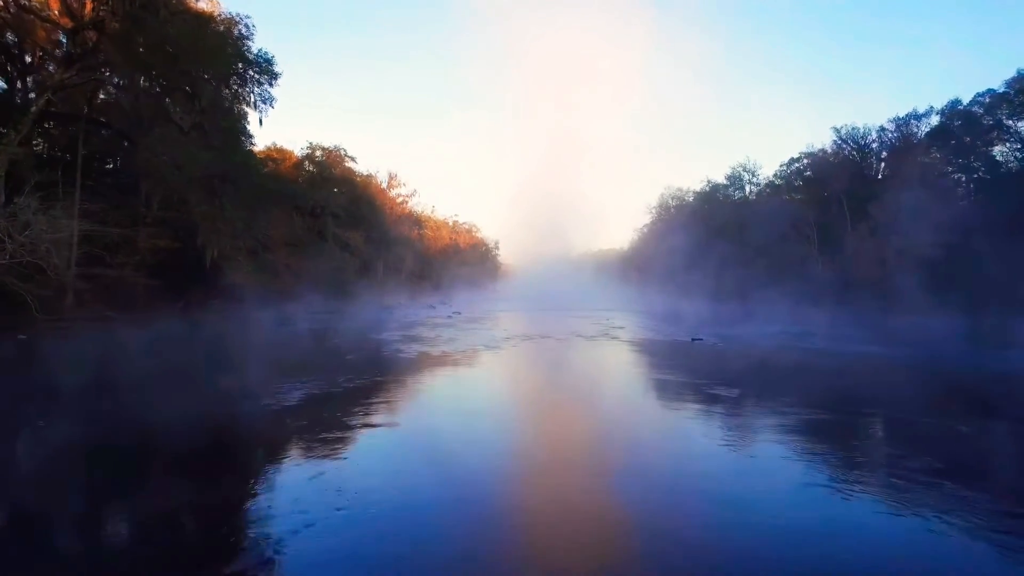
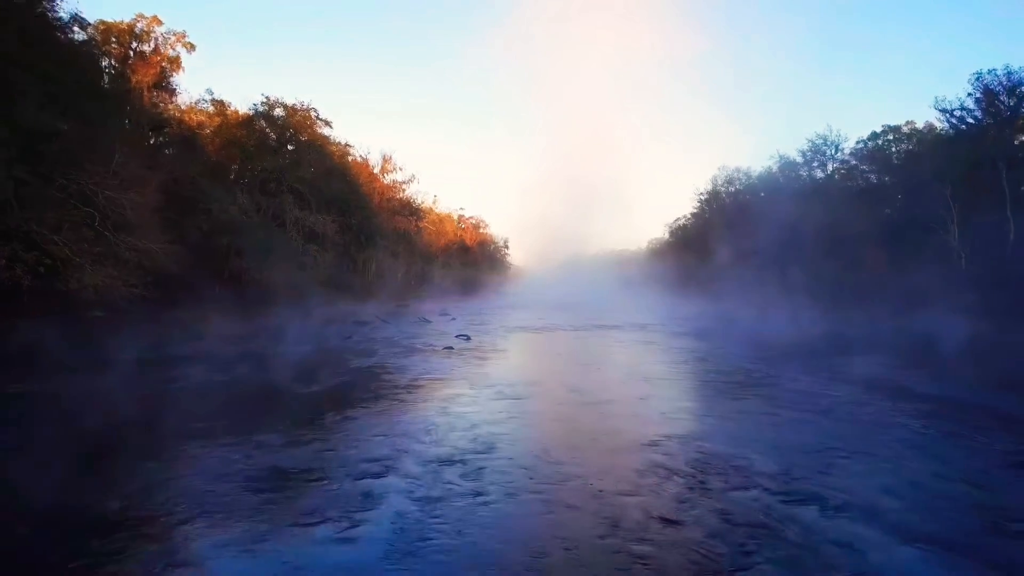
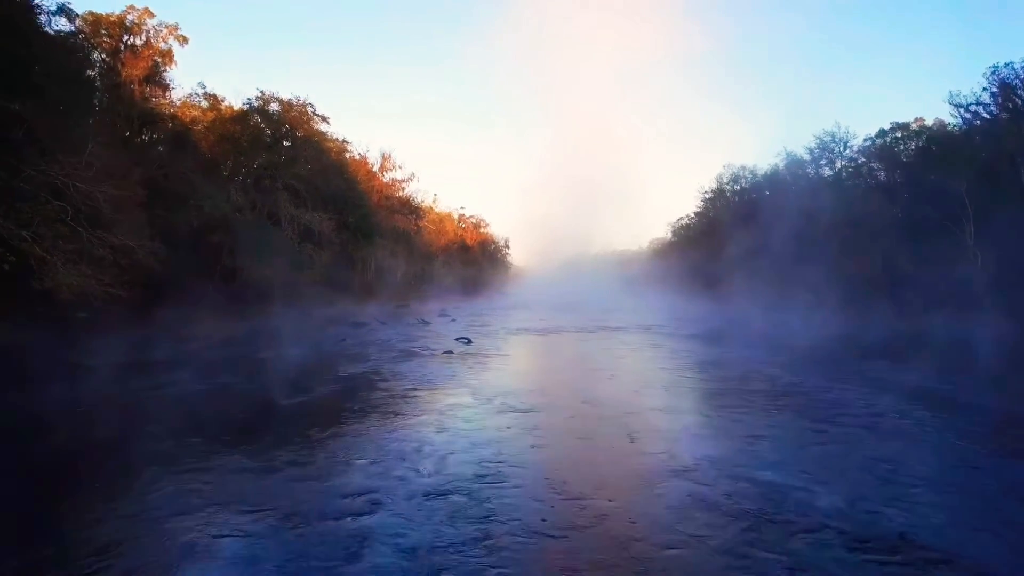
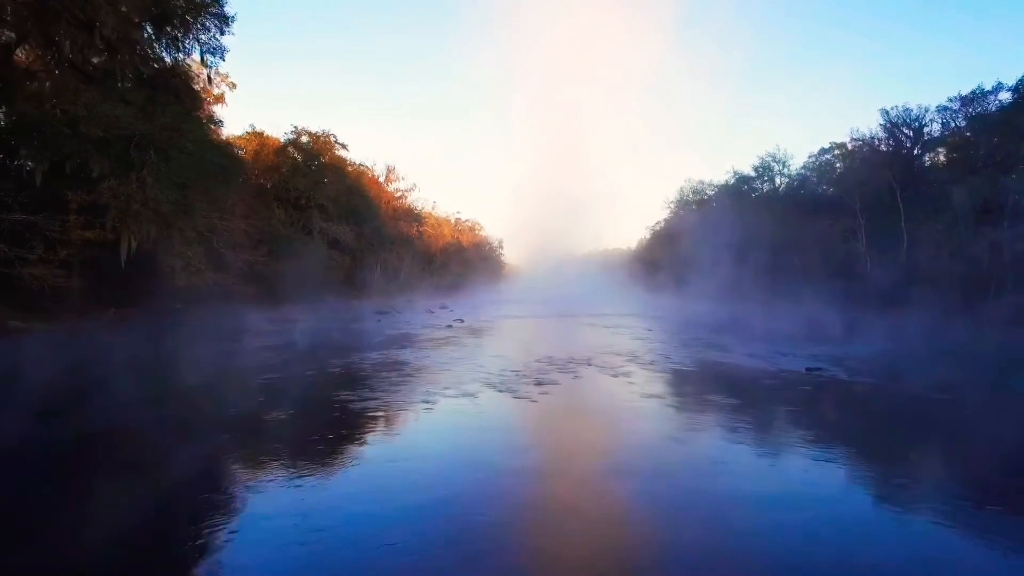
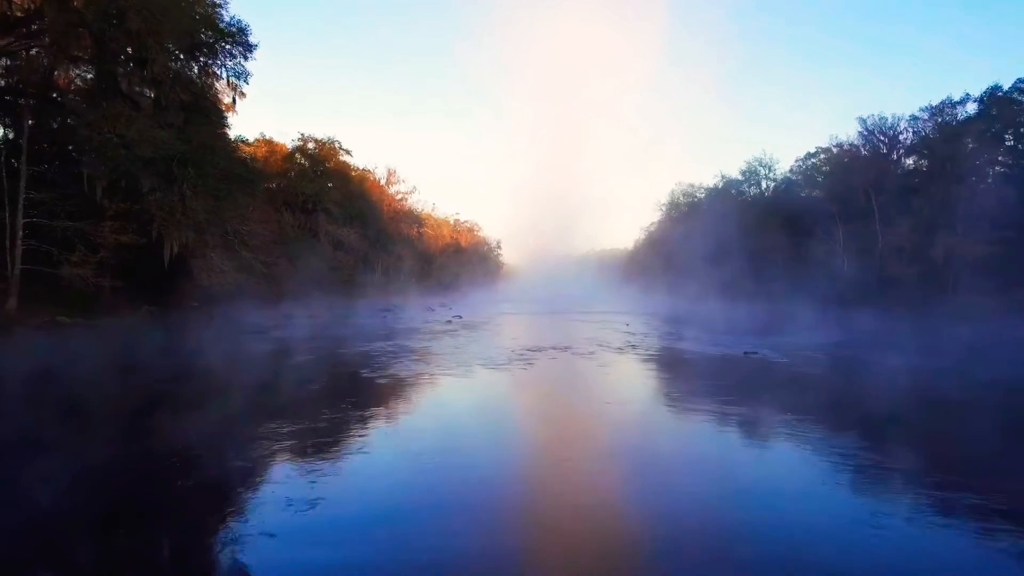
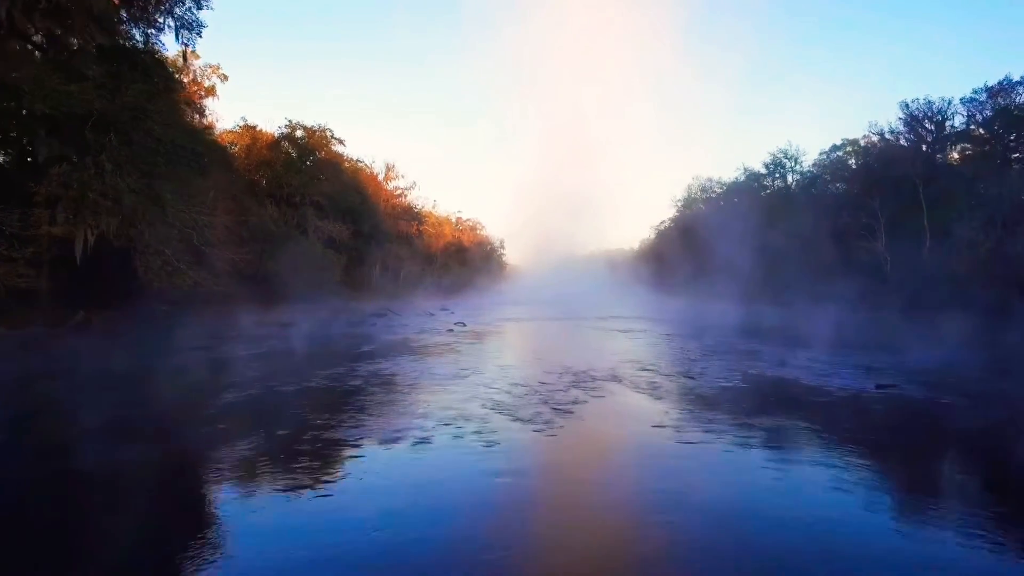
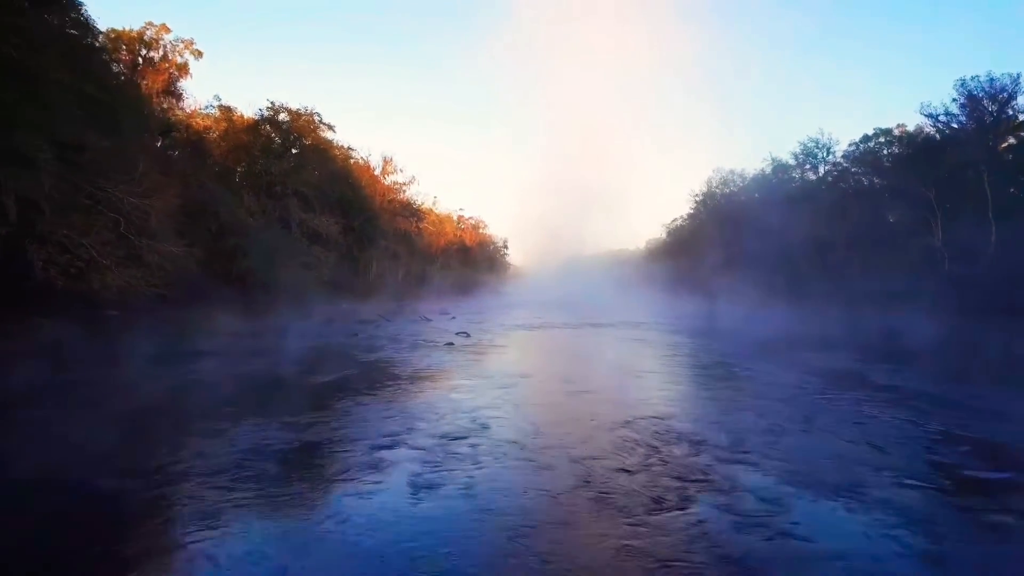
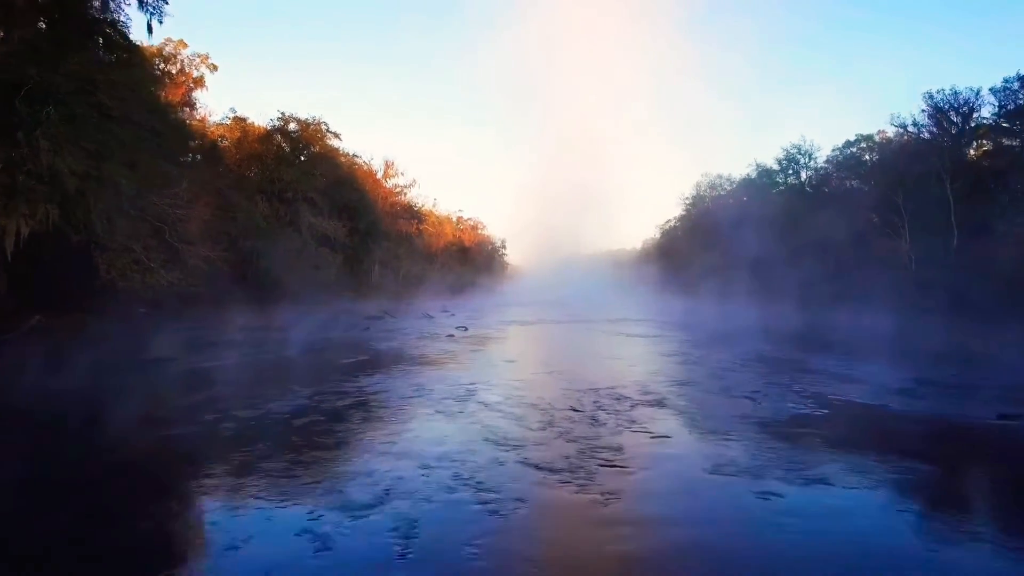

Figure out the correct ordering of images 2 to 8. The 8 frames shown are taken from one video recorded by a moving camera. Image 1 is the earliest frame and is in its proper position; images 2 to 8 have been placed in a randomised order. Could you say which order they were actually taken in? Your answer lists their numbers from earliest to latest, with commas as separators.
5, 4, 6, 8, 7, 2, 3
